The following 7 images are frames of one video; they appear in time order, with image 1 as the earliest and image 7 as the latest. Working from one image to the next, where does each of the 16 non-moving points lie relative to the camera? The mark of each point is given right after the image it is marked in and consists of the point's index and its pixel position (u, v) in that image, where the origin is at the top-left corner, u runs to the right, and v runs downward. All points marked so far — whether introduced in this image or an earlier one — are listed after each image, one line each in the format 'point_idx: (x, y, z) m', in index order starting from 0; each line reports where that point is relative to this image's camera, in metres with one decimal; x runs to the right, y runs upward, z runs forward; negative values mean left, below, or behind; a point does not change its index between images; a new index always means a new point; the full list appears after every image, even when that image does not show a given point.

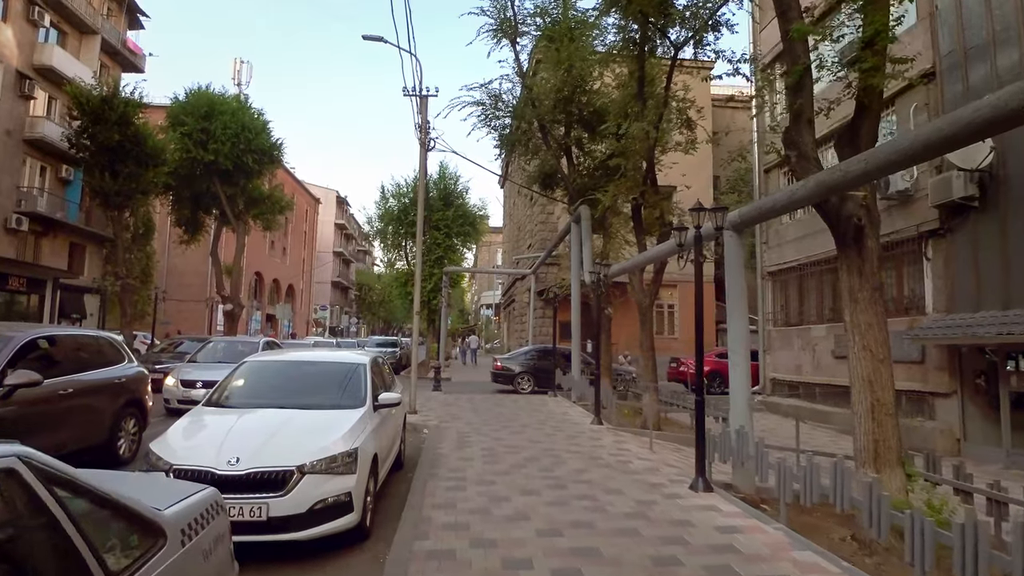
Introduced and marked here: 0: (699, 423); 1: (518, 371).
0: (+2.0, -1.5, +6.8) m
1: (+0.2, -2.5, +18.8) m
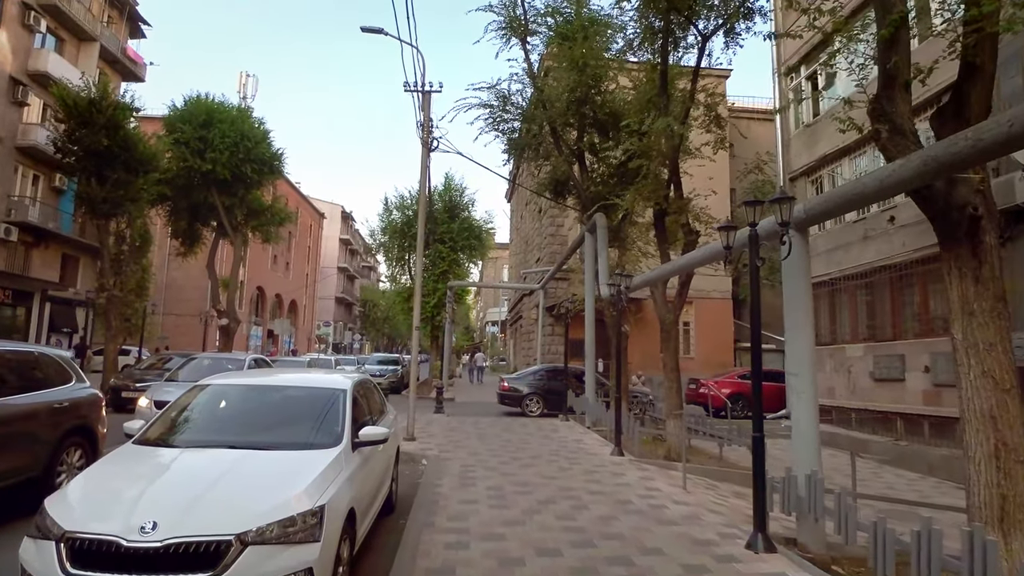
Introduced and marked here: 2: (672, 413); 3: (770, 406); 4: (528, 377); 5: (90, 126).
0: (+2.1, -1.6, +5.5) m
1: (+0.4, -2.9, +17.5) m
2: (+2.9, -2.4, +11.9) m
3: (+7.8, -3.5, +19.1) m
4: (+0.4, -2.5, +17.8) m
5: (-12.6, +4.8, +18.9) m
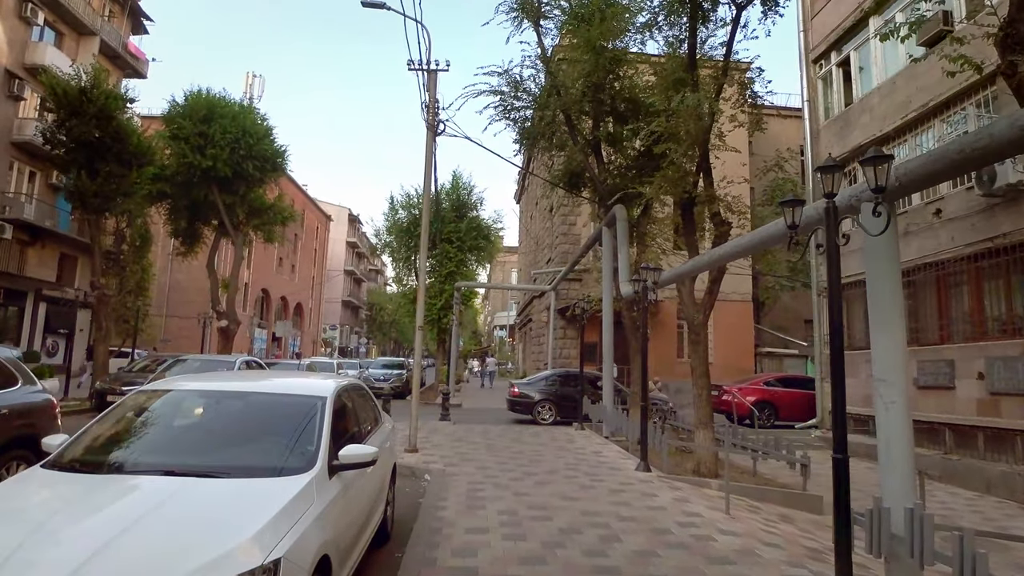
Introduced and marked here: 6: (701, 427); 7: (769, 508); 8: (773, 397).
0: (+2.3, -1.5, +4.4) m
1: (+0.7, -2.9, +16.4) m
2: (+3.1, -2.3, +10.7) m
3: (+8.1, -3.6, +17.9) m
4: (+0.7, -2.4, +16.7) m
5: (-12.2, +4.9, +18.1) m
6: (+3.2, -2.3, +10.7) m
7: (+3.4, -2.9, +8.5) m
8: (+7.3, -3.0, +17.8) m
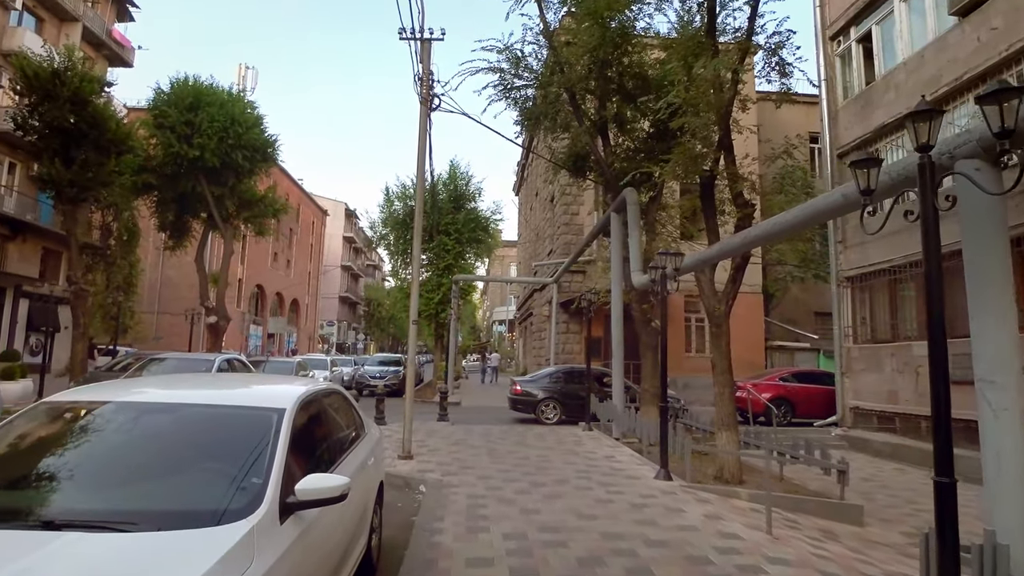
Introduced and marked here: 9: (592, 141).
0: (+2.3, -1.3, +3.4) m
1: (+0.7, -2.7, +15.5) m
2: (+3.2, -2.1, +9.8) m
3: (+8.1, -3.3, +17.0) m
4: (+0.7, -2.2, +15.8) m
5: (-12.2, +5.0, +17.0) m
6: (+3.2, -2.1, +9.7) m
7: (+3.5, -2.8, +7.6) m
8: (+7.4, -2.8, +16.9) m
9: (+1.8, +3.3, +14.4) m
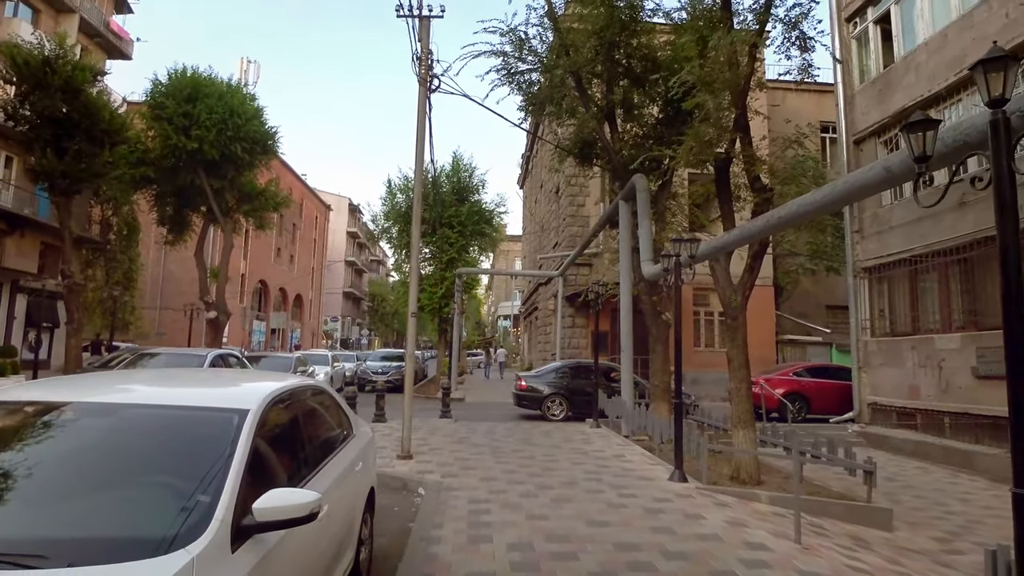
0: (+2.4, -1.2, +2.9) m
1: (+0.8, -2.5, +15.0) m
2: (+3.3, -2.0, +9.3) m
3: (+8.2, -3.1, +16.4) m
4: (+0.9, -2.1, +15.3) m
5: (-12.1, +5.2, +16.6) m
6: (+3.3, -2.0, +9.2) m
7: (+3.6, -2.6, +7.0) m
8: (+7.5, -2.6, +16.3) m
9: (+1.9, +3.5, +13.9) m
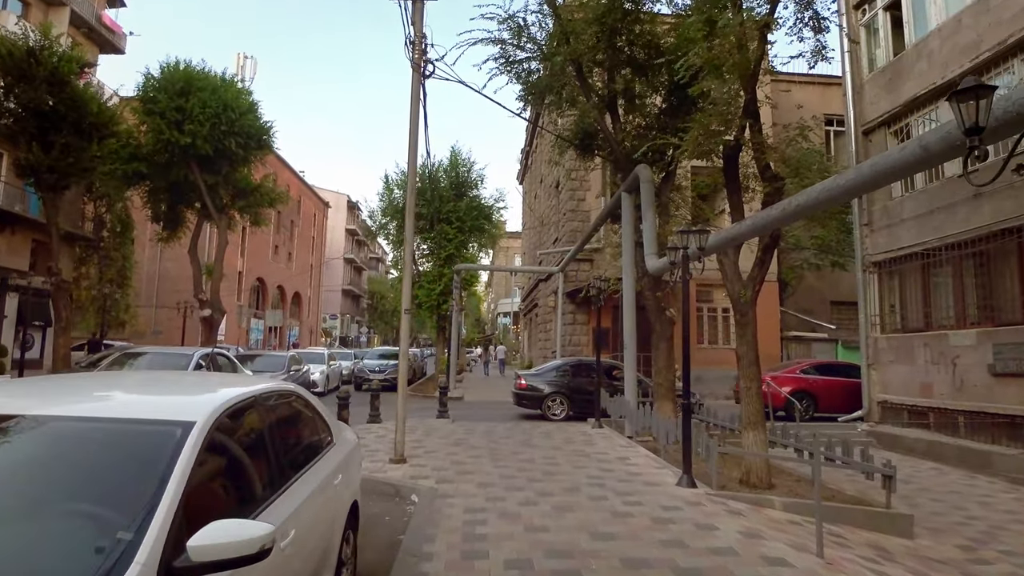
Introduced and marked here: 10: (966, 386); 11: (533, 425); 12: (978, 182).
0: (+2.3, -1.2, +2.5) m
1: (+0.8, -2.4, +14.5) m
2: (+3.3, -1.9, +8.8) m
3: (+8.2, -3.0, +16.0) m
4: (+0.8, -2.0, +14.8) m
5: (-12.2, +5.2, +16.1) m
6: (+3.3, -1.9, +8.8) m
7: (+3.5, -2.6, +6.6) m
8: (+7.5, -2.4, +15.9) m
9: (+1.9, +3.6, +13.4) m
10: (+8.6, -1.9, +12.1) m
11: (+0.4, -2.8, +13.1) m
12: (+8.8, +2.0, +12.0) m
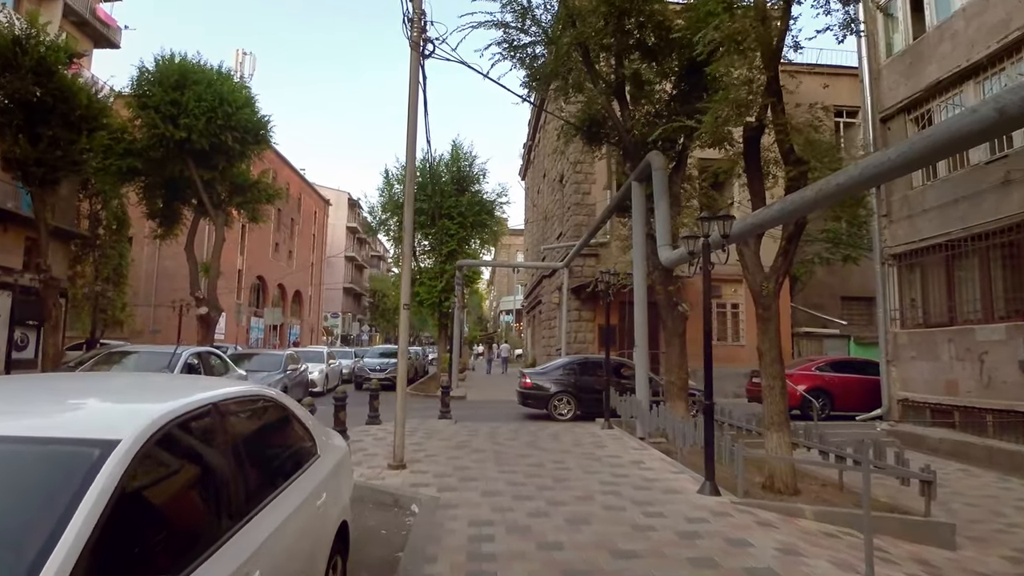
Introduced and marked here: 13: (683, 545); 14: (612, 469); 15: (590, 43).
0: (+2.4, -1.1, +1.9) m
1: (+0.9, -2.3, +14.0) m
2: (+3.3, -1.8, +8.2) m
3: (+8.3, -2.8, +15.4) m
4: (+0.9, -1.8, +14.3) m
5: (-12.1, +5.3, +15.5) m
6: (+3.4, -1.8, +8.2) m
7: (+3.6, -2.5, +6.0) m
8: (+7.6, -2.3, +15.3) m
9: (+1.9, +3.7, +12.8) m
10: (+8.7, -1.7, +11.5) m
11: (+0.5, -2.7, +12.5) m
12: (+8.9, +2.1, +11.4) m
13: (+1.3, -2.0, +5.0) m
14: (+1.3, -2.3, +8.0) m
15: (+1.5, +4.8, +12.4) m
